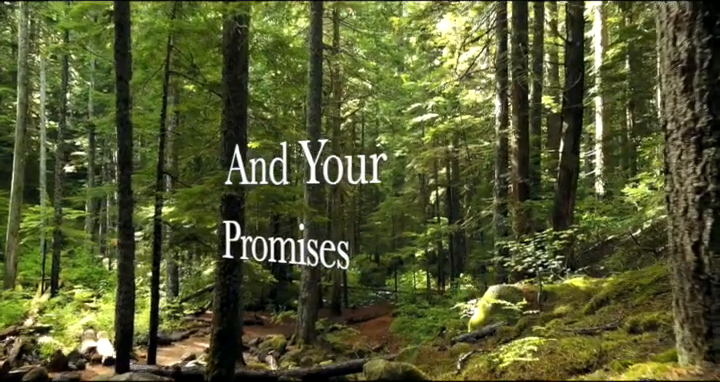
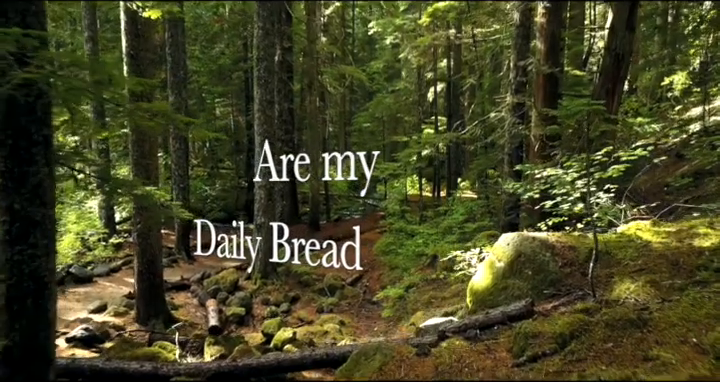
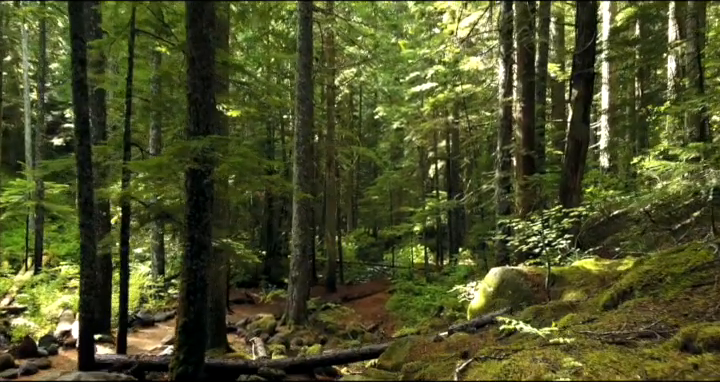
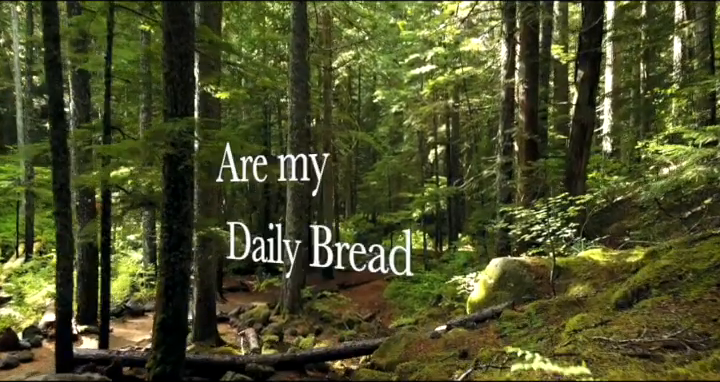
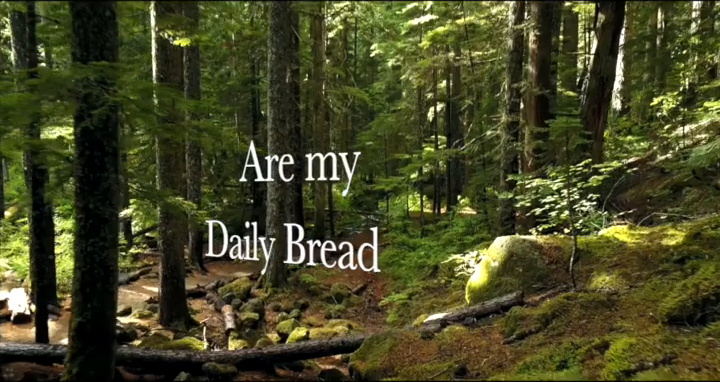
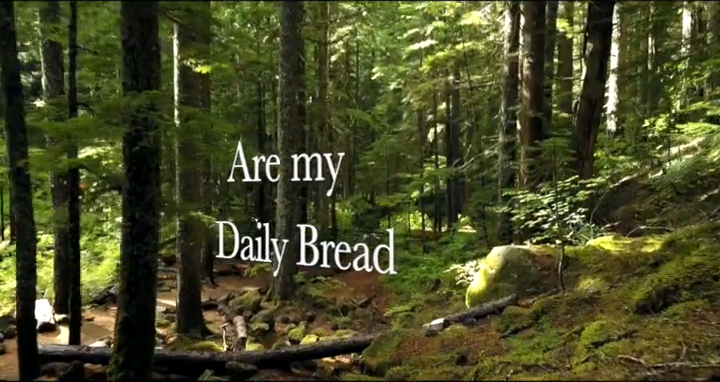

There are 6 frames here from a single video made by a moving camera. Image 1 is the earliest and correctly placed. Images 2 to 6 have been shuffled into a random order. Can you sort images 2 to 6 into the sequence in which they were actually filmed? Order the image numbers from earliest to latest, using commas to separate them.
3, 4, 6, 5, 2
